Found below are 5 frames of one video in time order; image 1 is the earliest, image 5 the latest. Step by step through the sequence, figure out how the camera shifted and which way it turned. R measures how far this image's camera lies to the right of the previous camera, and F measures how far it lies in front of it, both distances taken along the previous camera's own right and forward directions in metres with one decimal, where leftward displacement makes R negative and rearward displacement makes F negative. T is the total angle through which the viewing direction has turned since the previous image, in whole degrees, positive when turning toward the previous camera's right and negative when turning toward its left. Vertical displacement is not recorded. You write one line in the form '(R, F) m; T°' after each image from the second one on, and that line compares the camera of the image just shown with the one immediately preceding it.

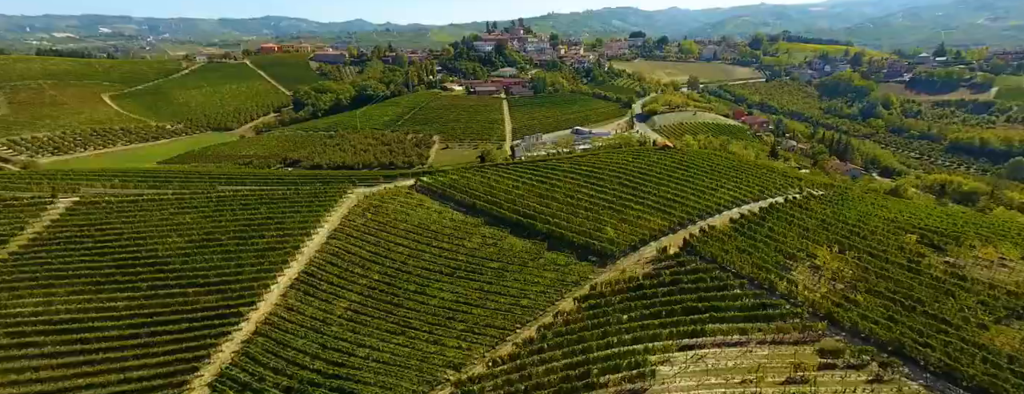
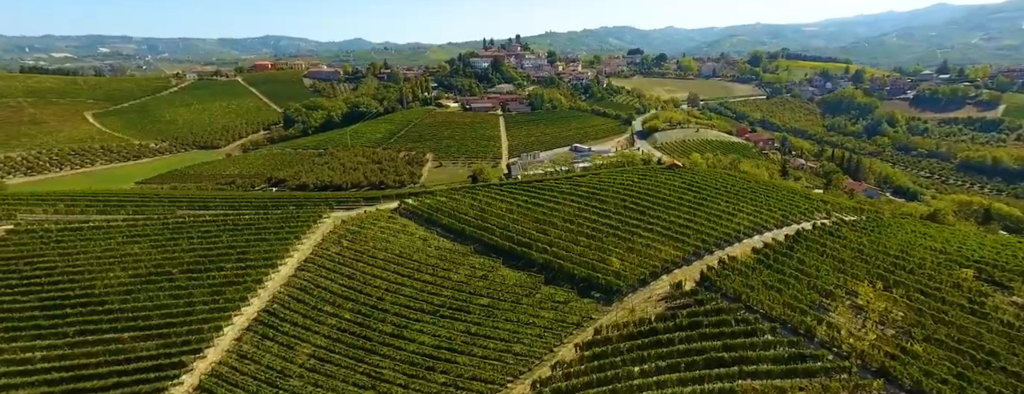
(+0.4, +3.6) m; 0°
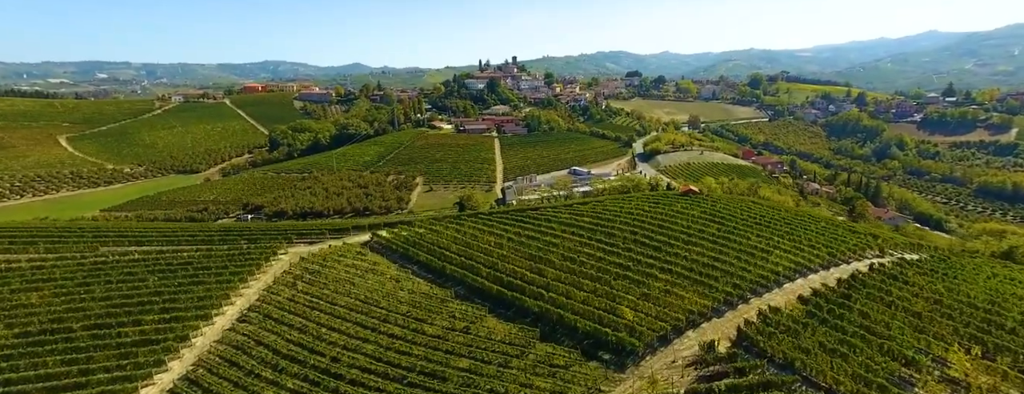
(+0.5, +5.1) m; 0°
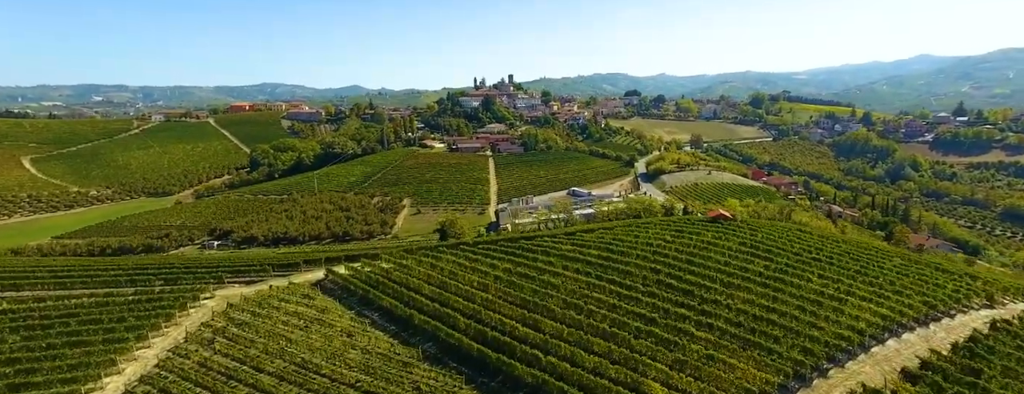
(+0.5, +6.1) m; 0°
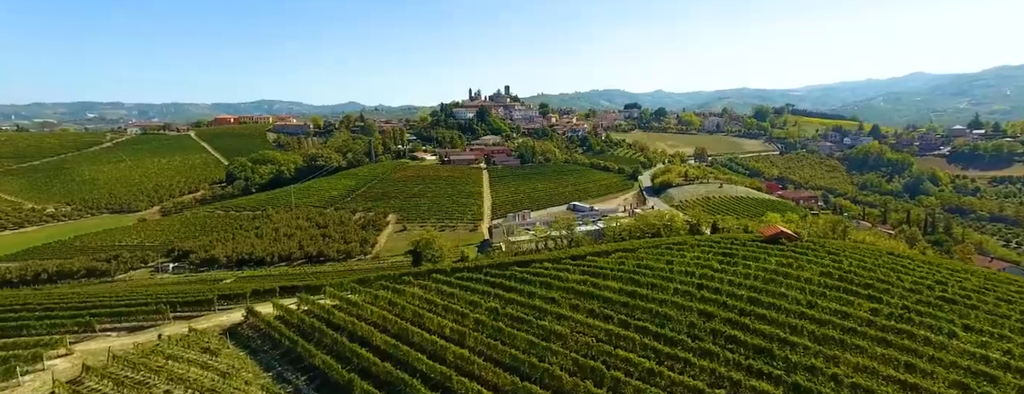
(+0.4, +6.7) m; 0°
